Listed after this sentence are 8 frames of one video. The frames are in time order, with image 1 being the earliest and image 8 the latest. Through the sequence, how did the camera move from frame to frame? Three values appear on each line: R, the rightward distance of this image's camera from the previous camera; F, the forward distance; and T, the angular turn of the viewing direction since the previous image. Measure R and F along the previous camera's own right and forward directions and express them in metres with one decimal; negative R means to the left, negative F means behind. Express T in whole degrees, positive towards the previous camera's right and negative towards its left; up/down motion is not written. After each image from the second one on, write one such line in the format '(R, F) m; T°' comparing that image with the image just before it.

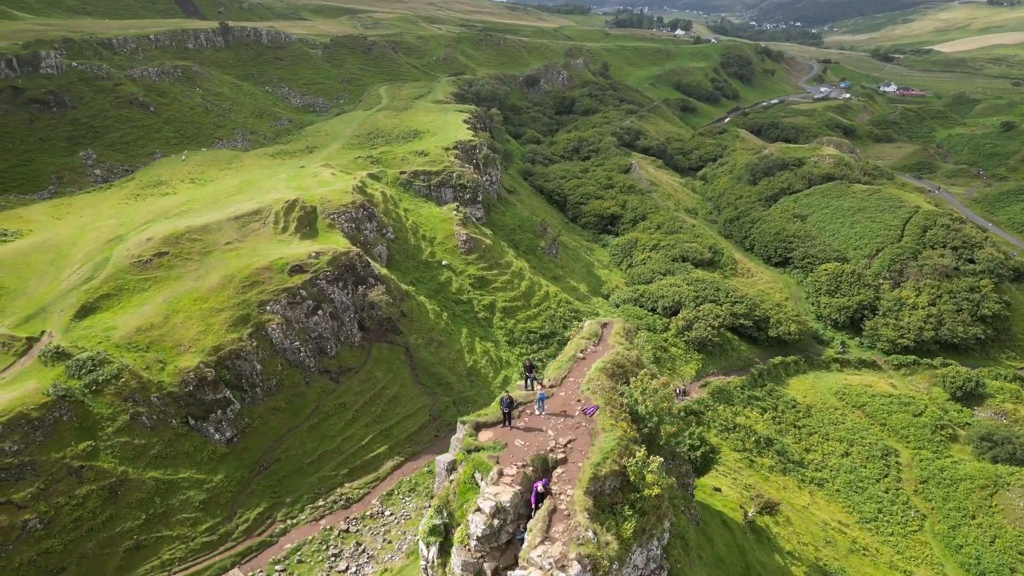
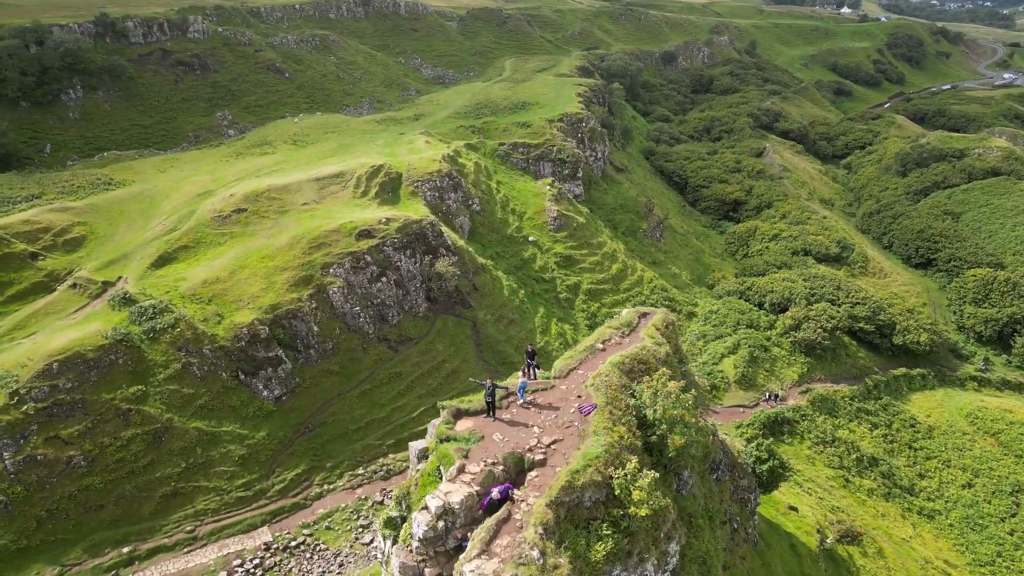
(+4.0, +3.1) m; -10°
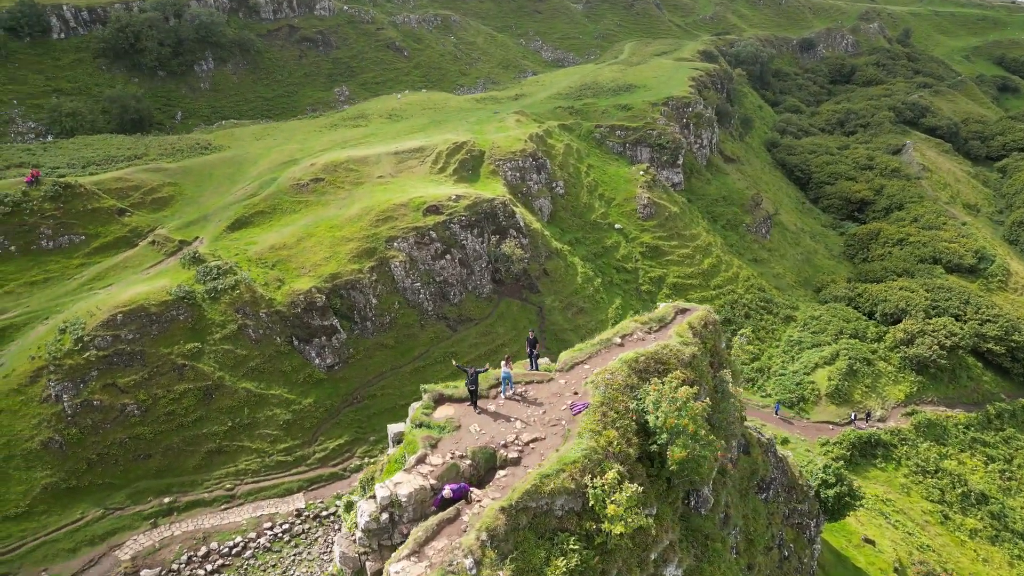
(+3.4, +2.2) m; -9°
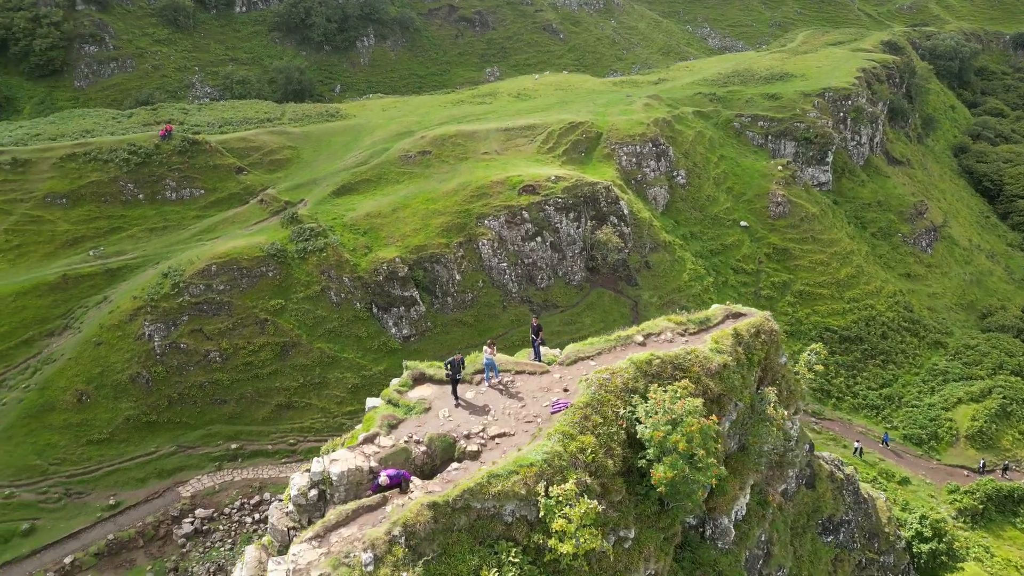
(+4.0, +2.3) m; -12°
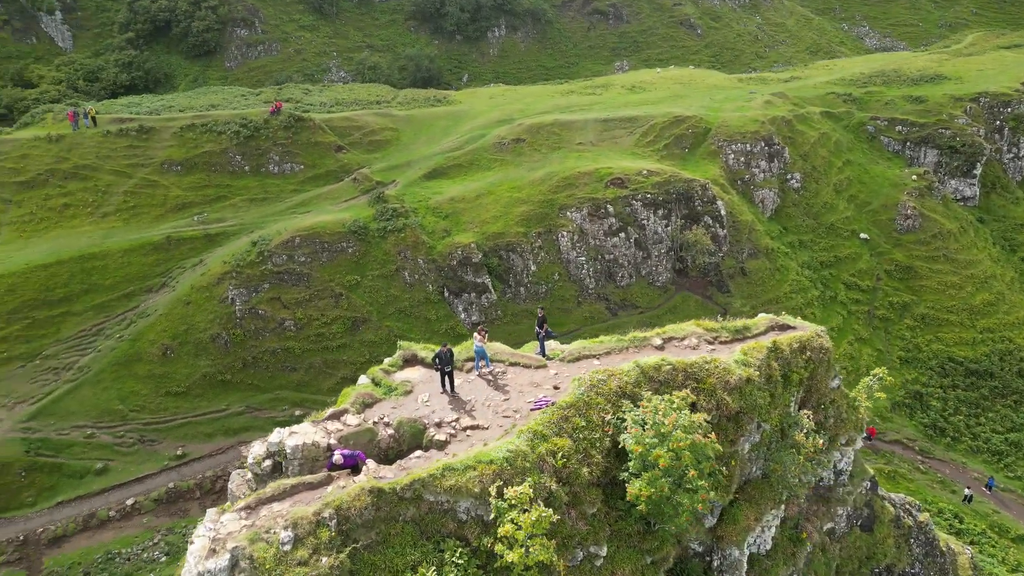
(+3.1, +1.5) m; -10°
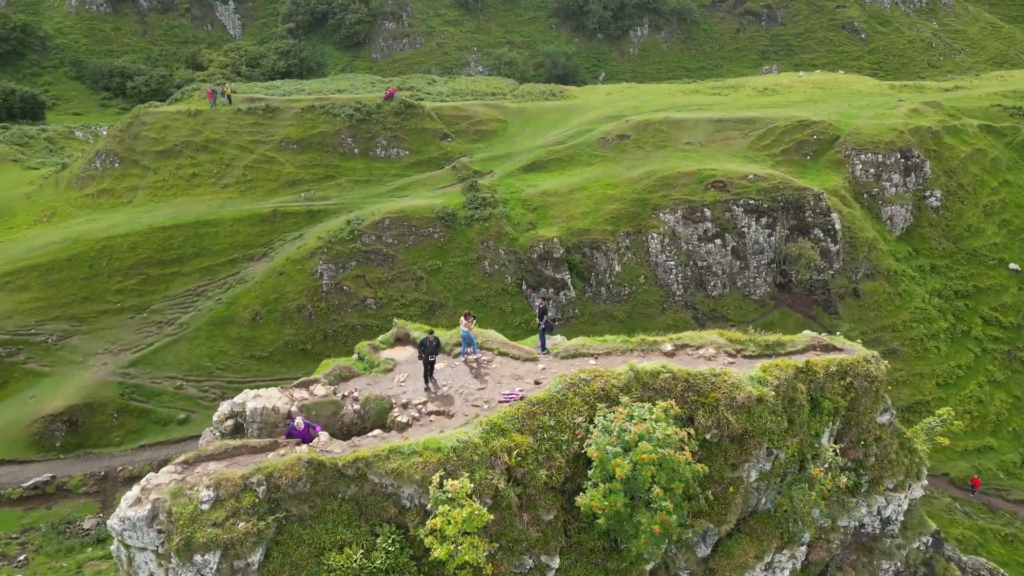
(+3.3, +1.3) m; -11°
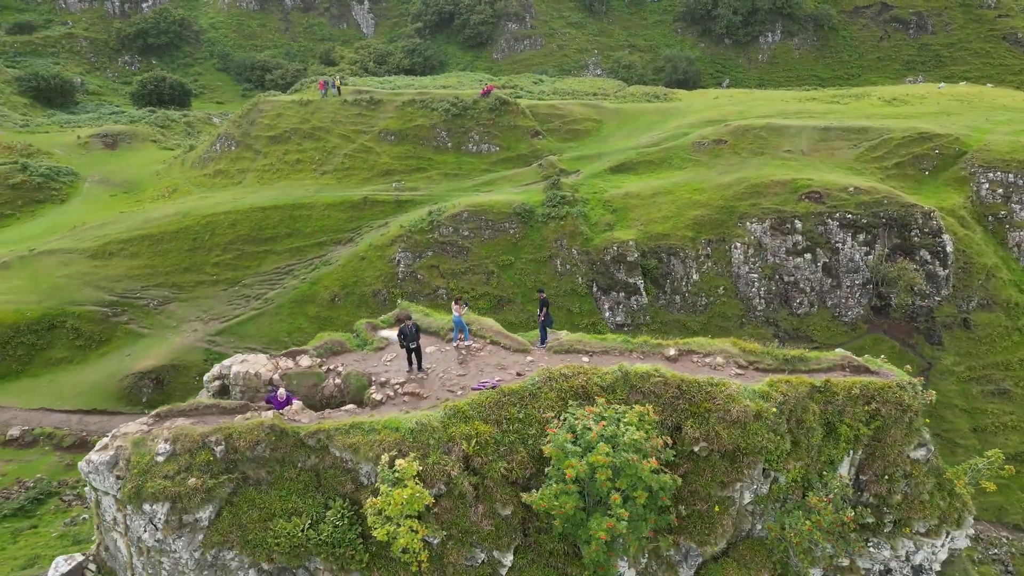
(+2.7, +0.7) m; -9°
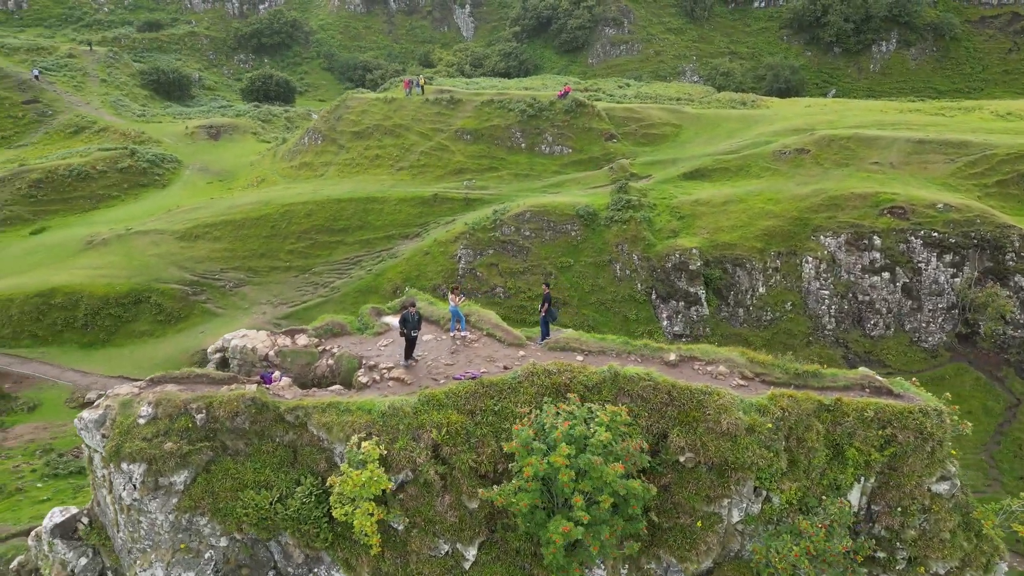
(+2.1, +0.5) m; -7°
